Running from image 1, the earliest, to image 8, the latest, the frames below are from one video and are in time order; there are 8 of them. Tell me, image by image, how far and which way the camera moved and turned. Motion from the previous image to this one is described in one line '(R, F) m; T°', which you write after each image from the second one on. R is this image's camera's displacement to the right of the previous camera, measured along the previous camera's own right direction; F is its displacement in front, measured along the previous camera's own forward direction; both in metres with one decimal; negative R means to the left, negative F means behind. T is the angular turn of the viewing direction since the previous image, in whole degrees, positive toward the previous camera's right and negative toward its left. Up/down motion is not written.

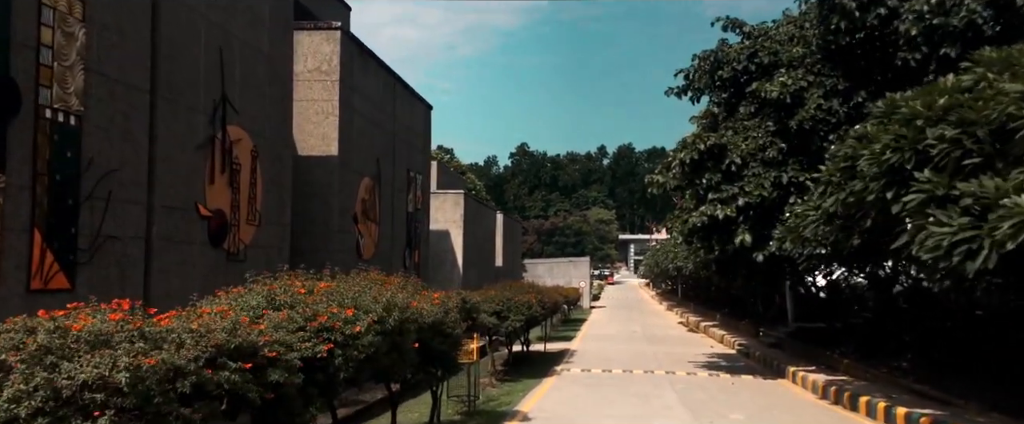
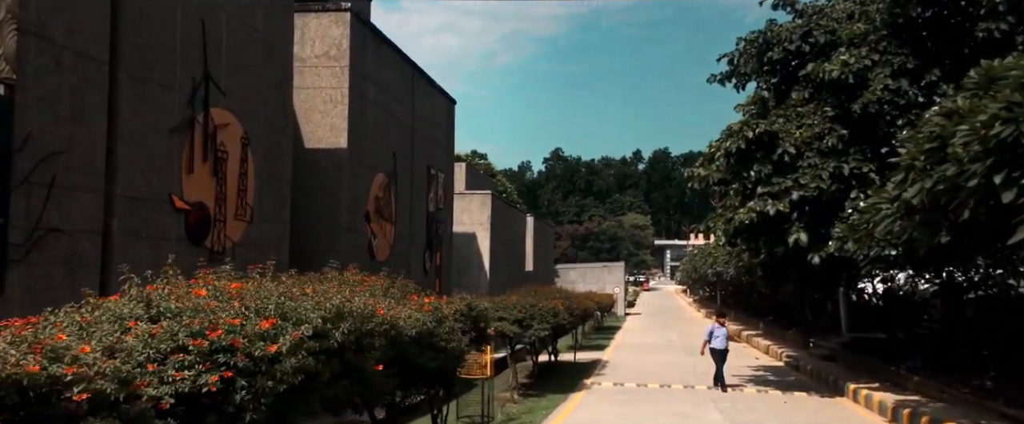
(+0.2, +1.9) m; -2°
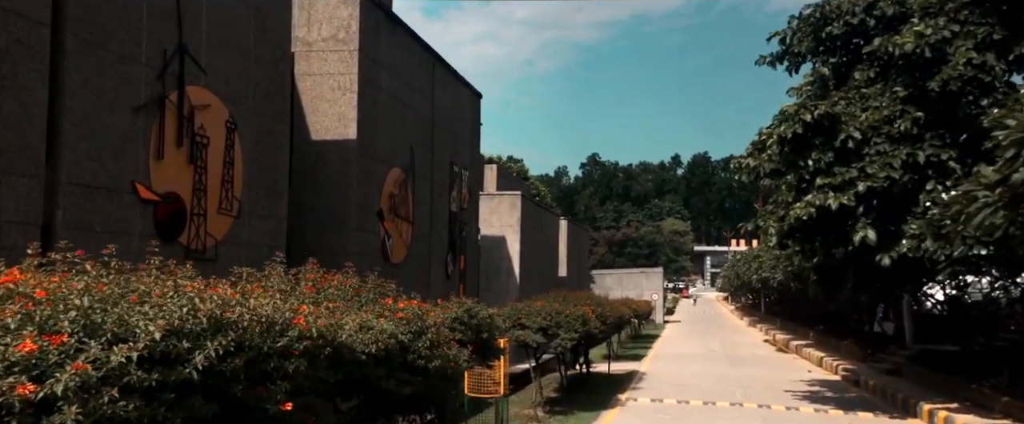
(+0.2, +1.8) m; -2°
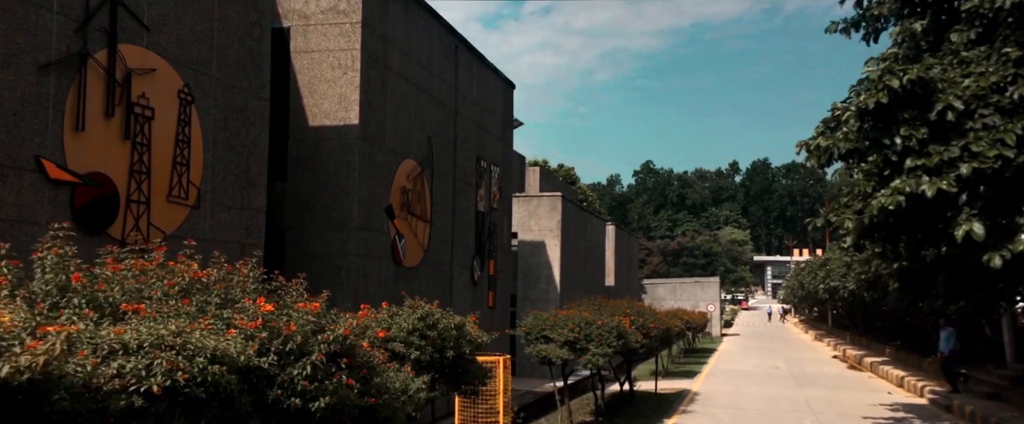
(+0.5, +2.3) m; -4°
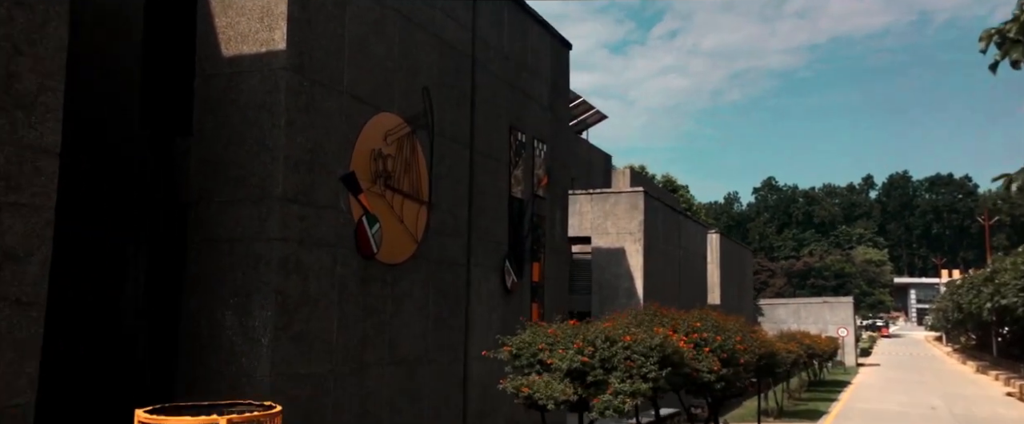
(+1.3, +5.2) m; -8°
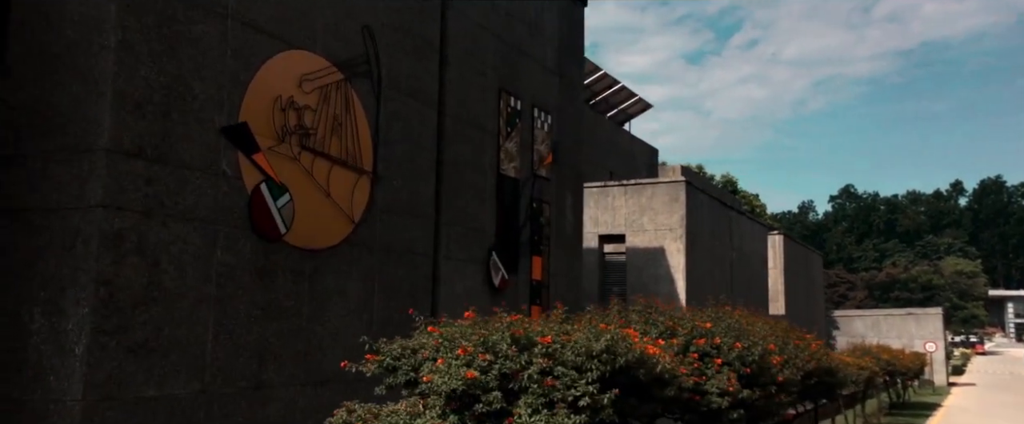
(+1.2, +3.1) m; -5°
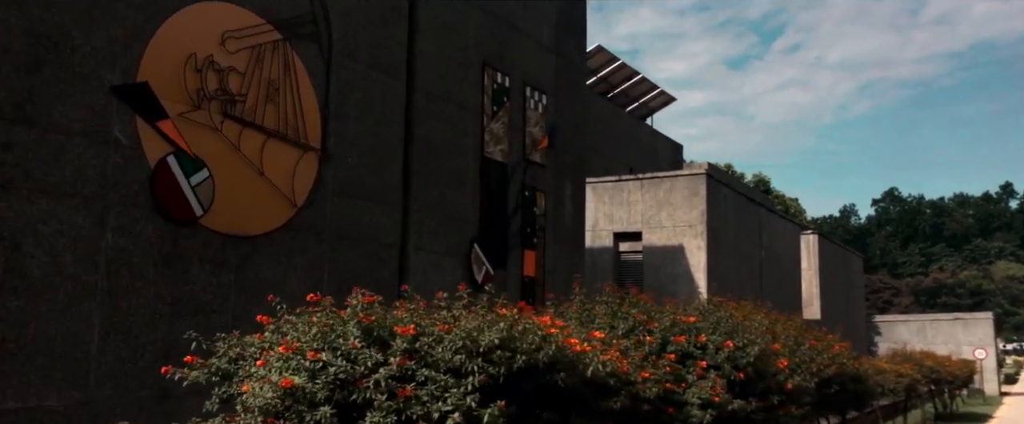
(+0.7, +1.4) m; -3°
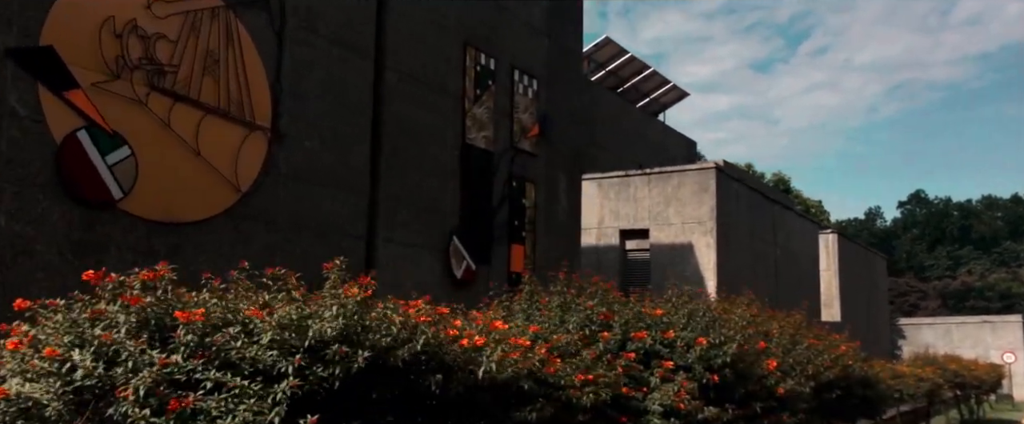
(+0.5, +0.8) m; -2°
